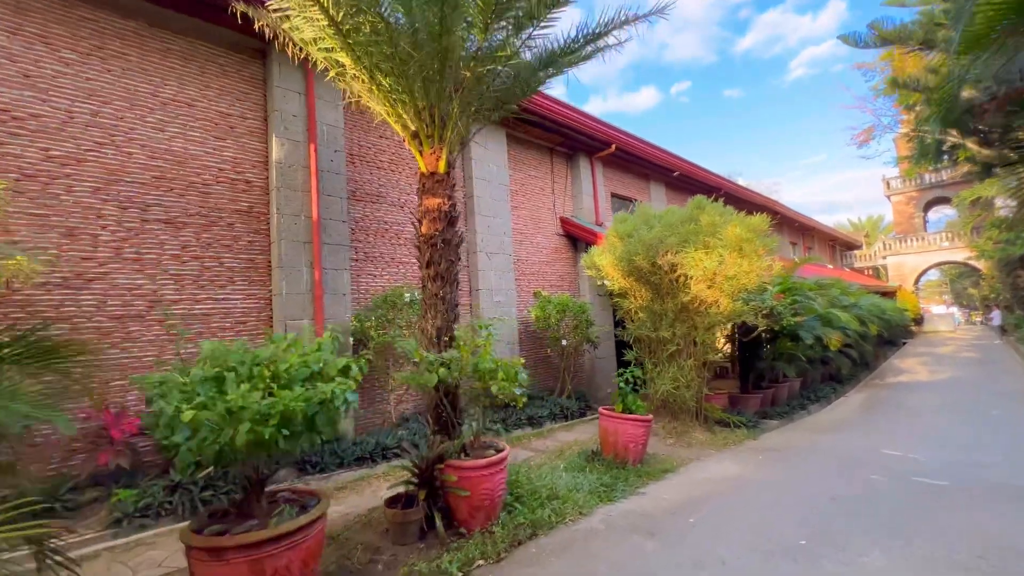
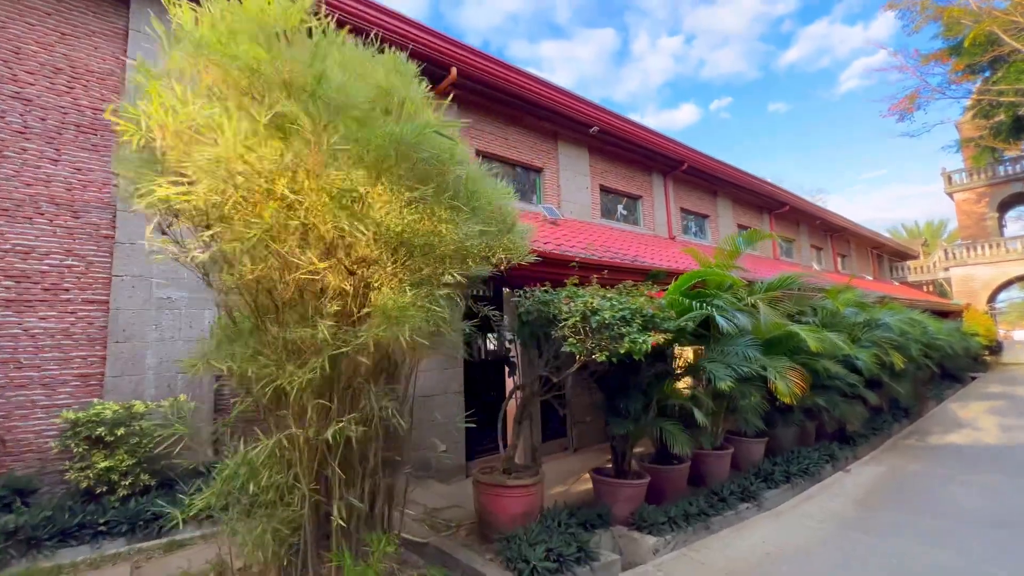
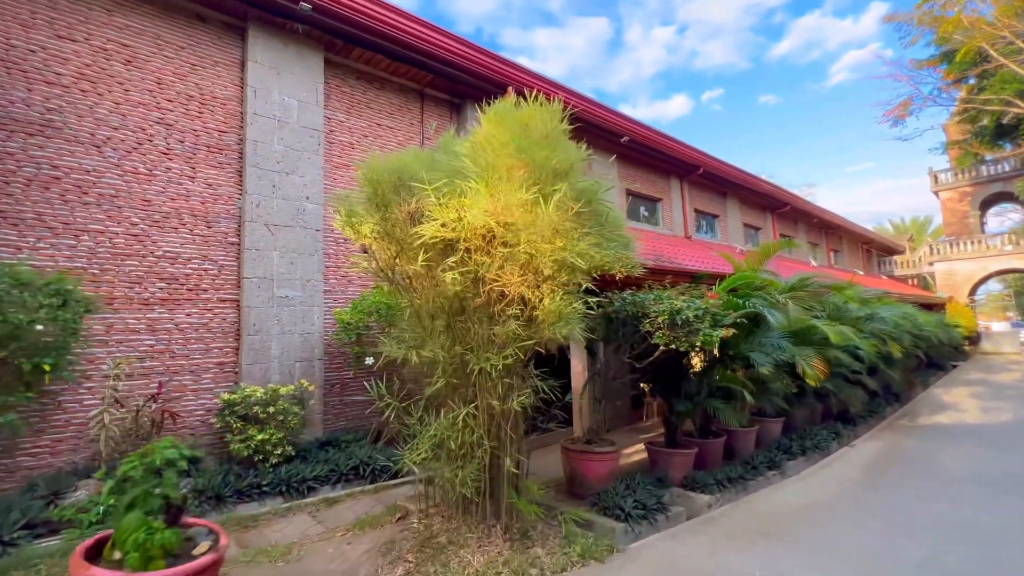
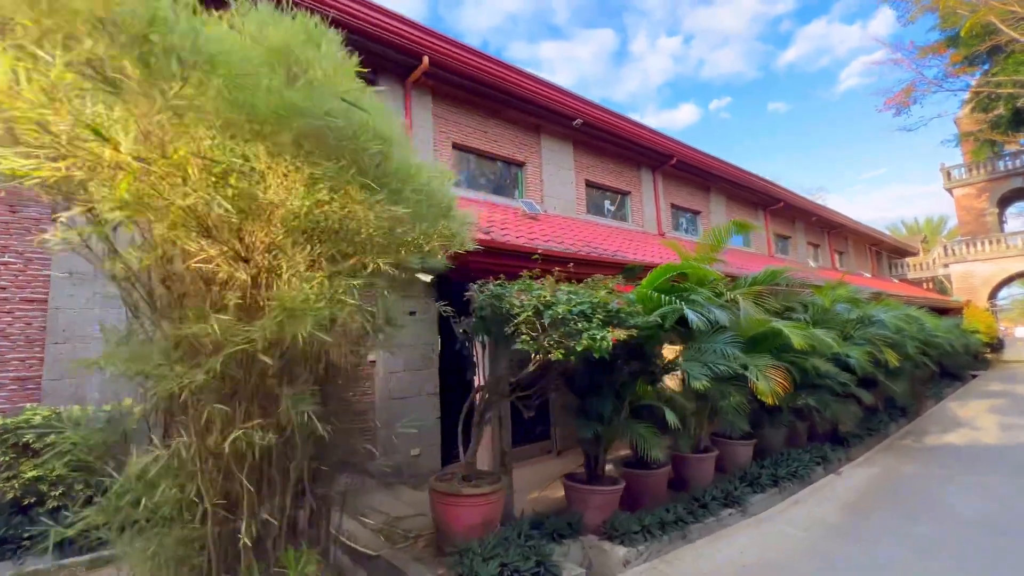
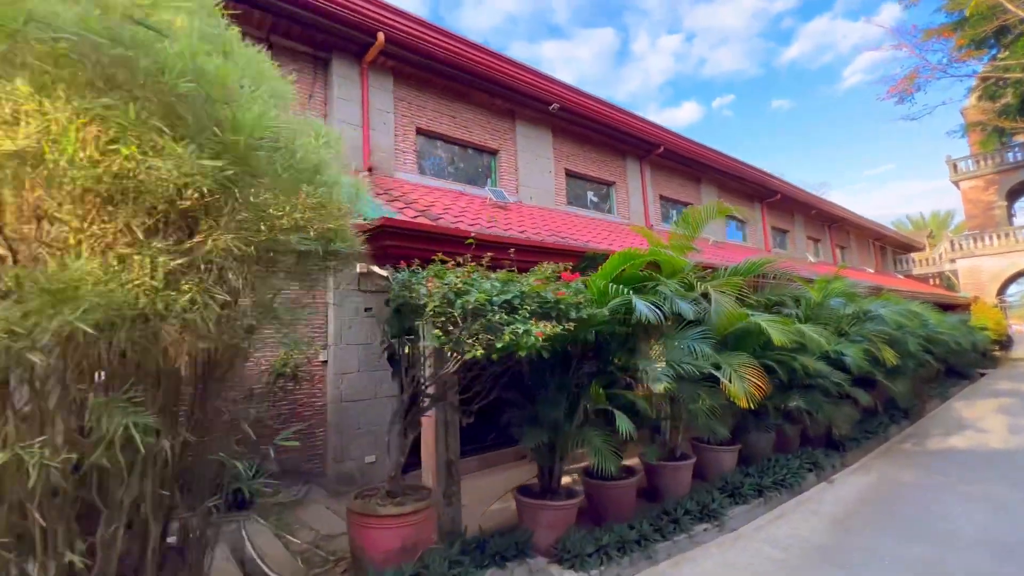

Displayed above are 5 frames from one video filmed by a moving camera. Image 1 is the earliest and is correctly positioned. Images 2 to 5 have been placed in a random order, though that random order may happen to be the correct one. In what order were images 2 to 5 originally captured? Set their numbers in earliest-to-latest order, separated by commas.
3, 2, 4, 5
